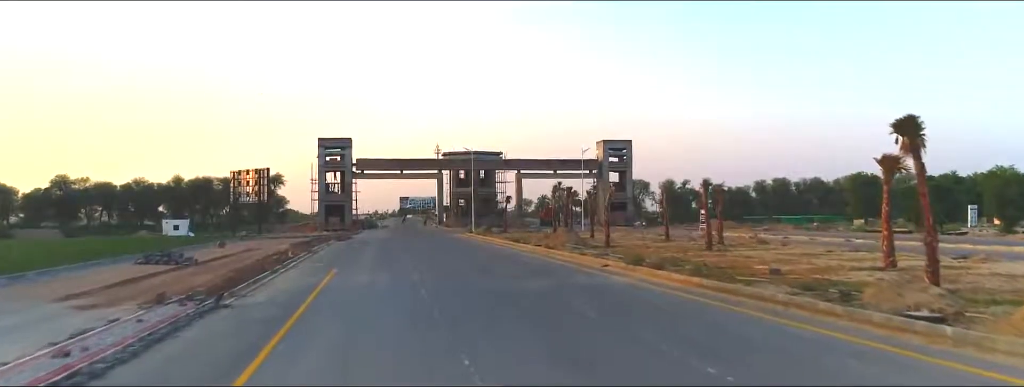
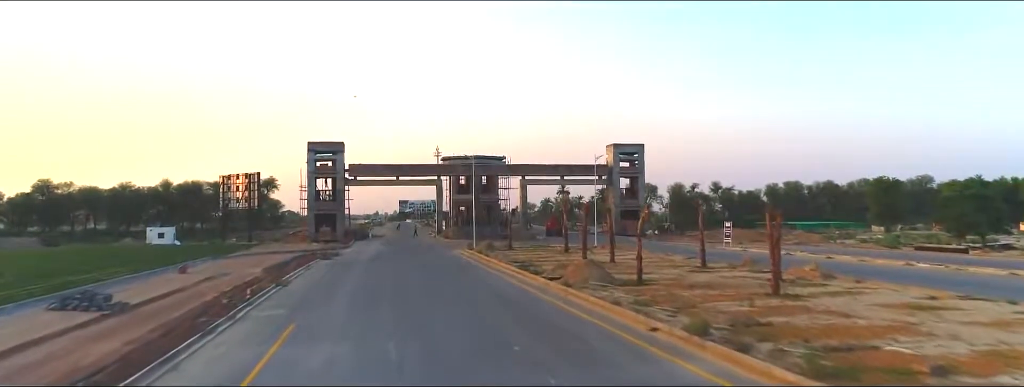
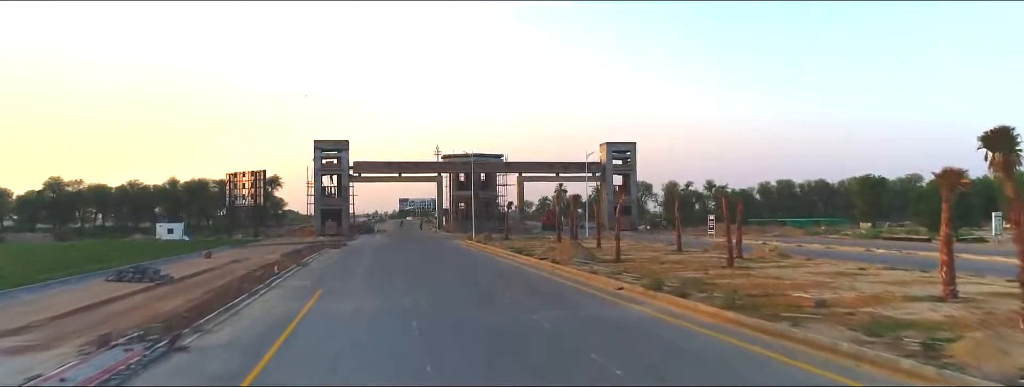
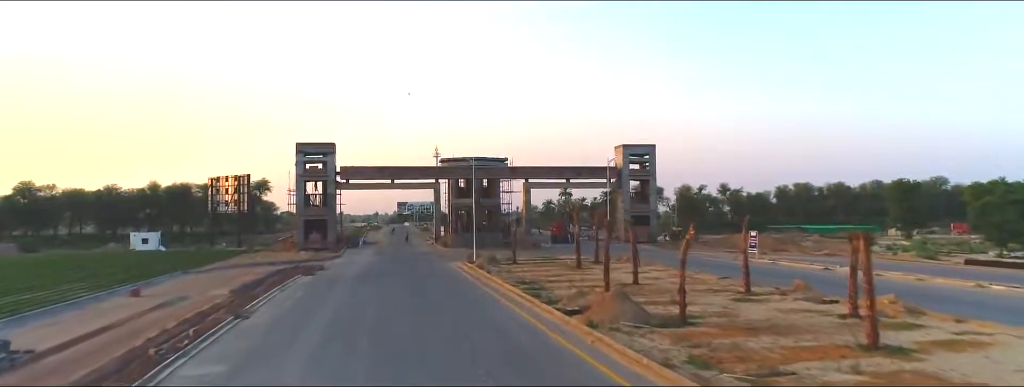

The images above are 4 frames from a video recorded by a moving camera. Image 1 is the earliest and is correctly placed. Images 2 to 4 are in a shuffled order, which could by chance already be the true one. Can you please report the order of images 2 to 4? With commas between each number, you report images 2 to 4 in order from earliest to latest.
3, 2, 4
